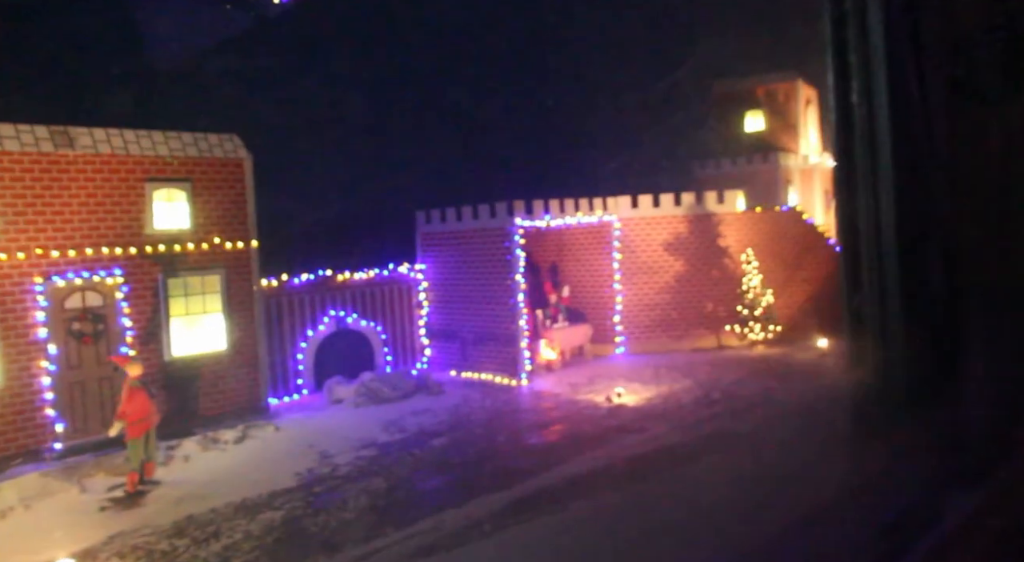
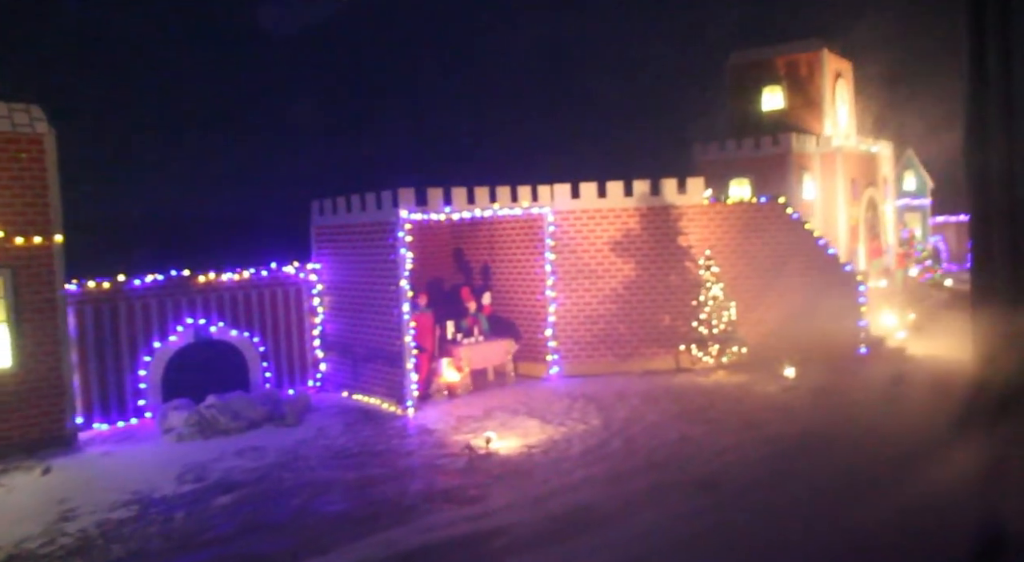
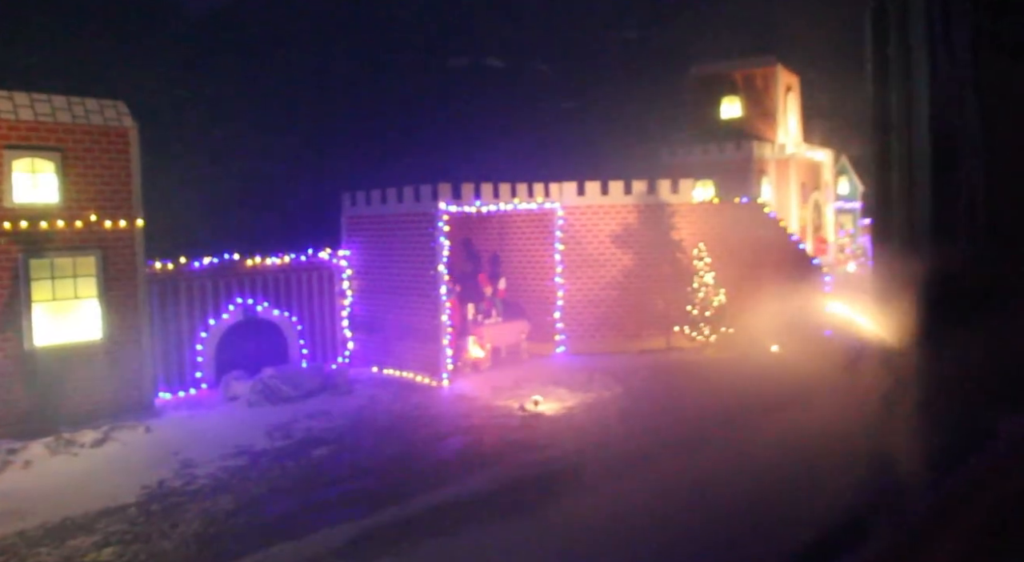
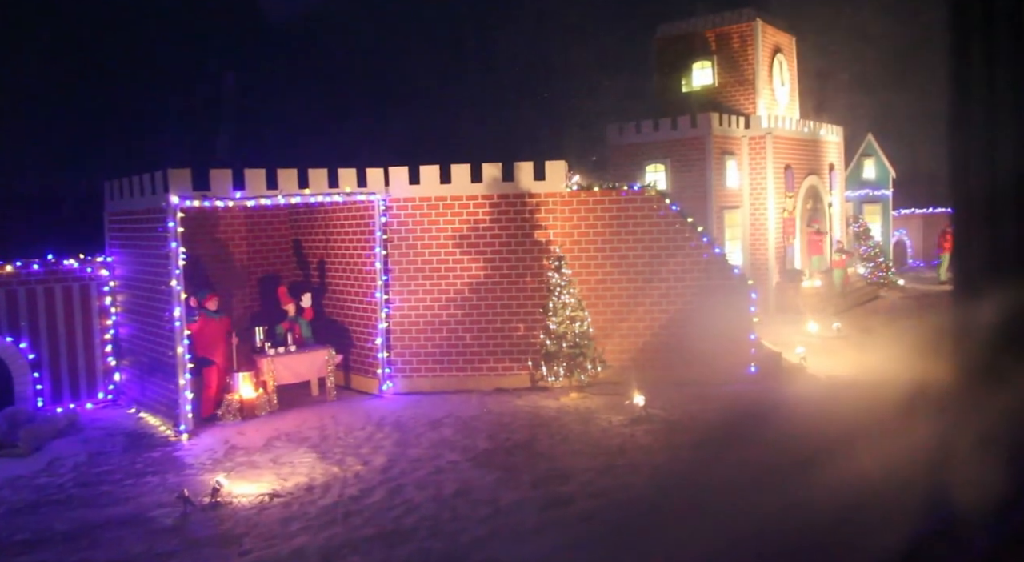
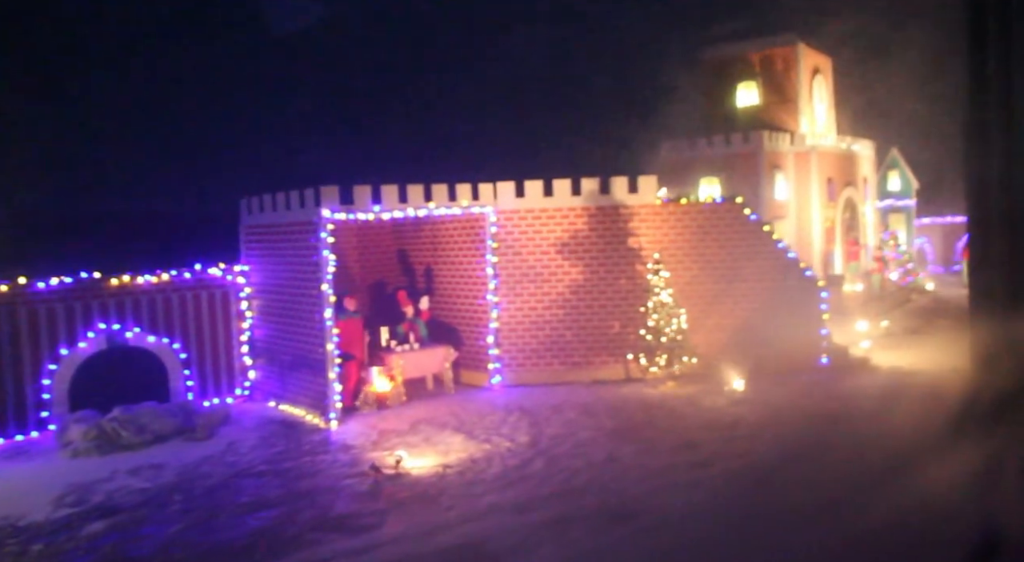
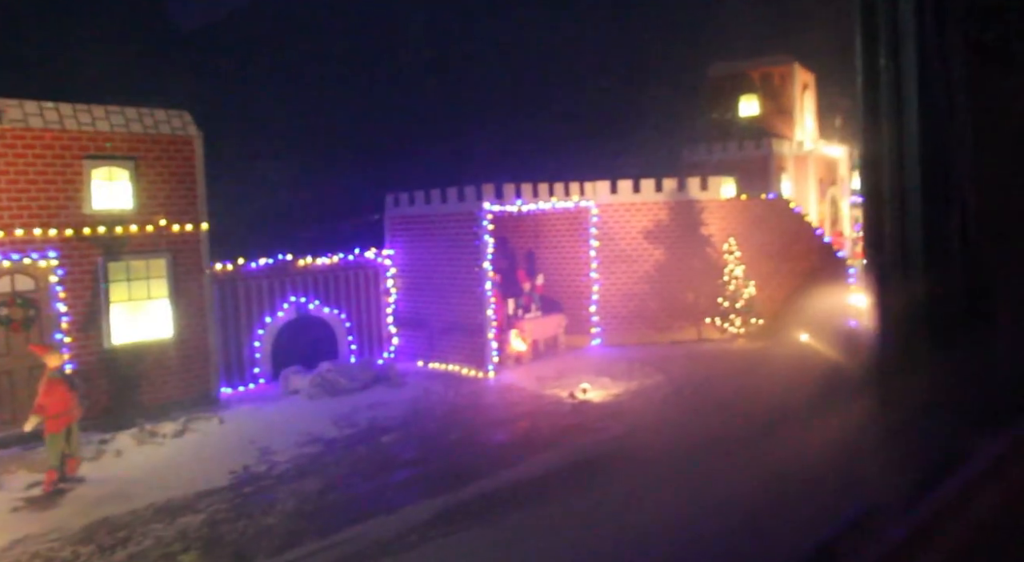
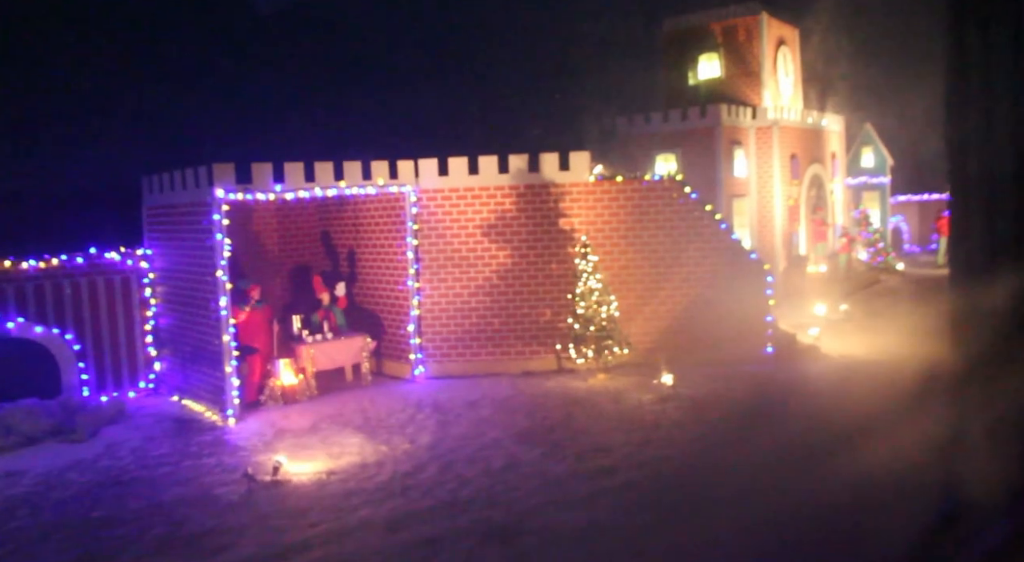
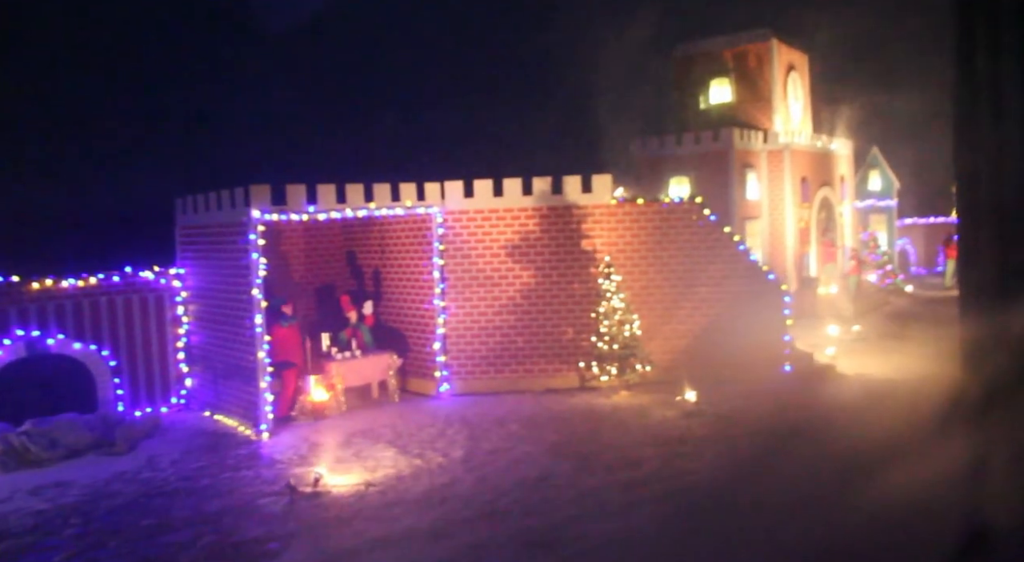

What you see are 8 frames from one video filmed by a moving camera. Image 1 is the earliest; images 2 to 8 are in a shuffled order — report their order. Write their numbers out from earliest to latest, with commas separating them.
6, 3, 2, 5, 8, 7, 4
